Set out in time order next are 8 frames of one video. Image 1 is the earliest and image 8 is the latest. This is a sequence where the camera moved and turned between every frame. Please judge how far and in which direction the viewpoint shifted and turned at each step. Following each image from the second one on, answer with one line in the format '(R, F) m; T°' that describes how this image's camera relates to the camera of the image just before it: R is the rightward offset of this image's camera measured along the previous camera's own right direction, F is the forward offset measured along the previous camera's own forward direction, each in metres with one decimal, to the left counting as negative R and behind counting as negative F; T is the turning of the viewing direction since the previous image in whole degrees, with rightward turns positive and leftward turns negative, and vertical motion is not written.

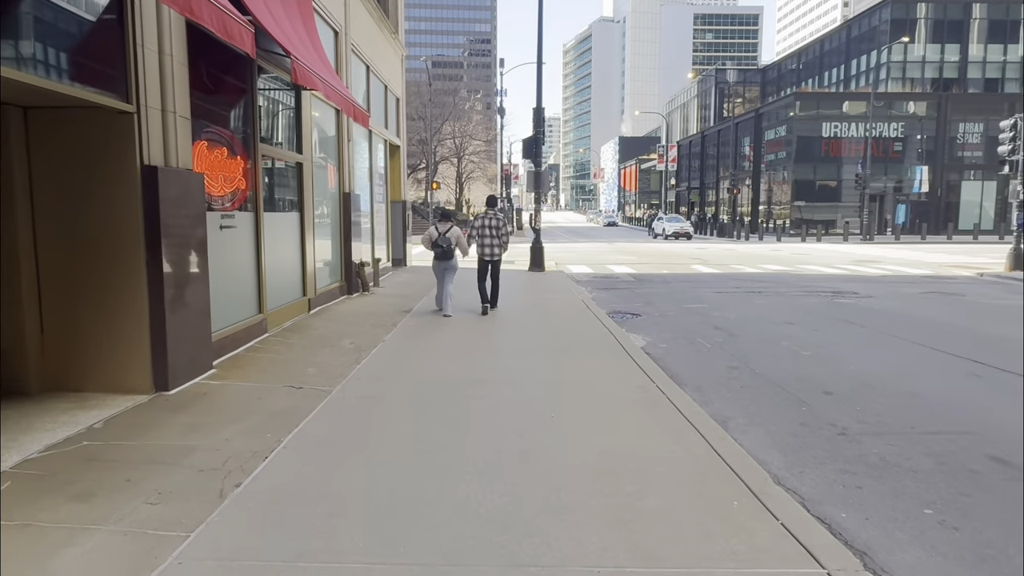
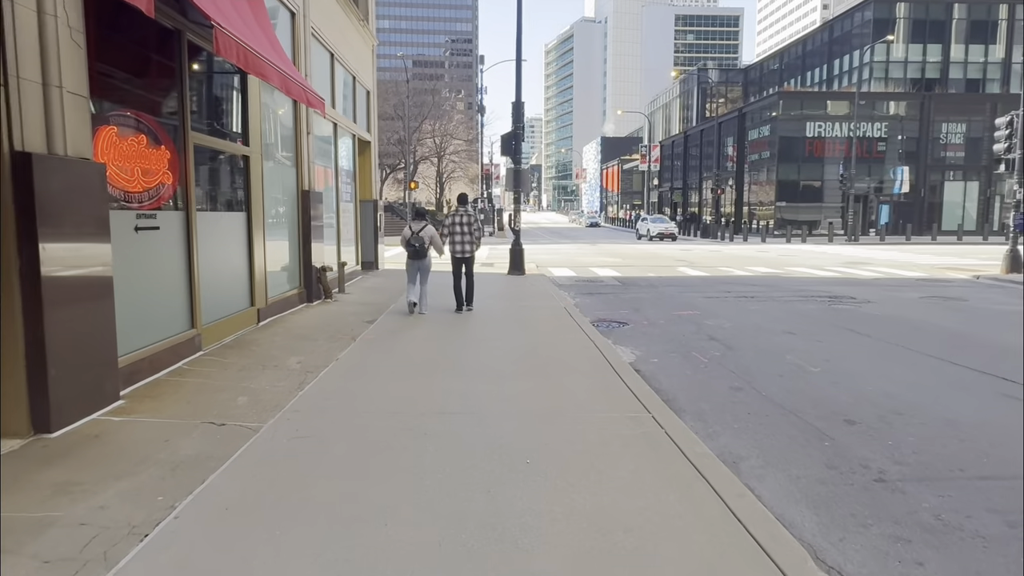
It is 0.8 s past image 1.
(+0.1, +1.0) m; +1°
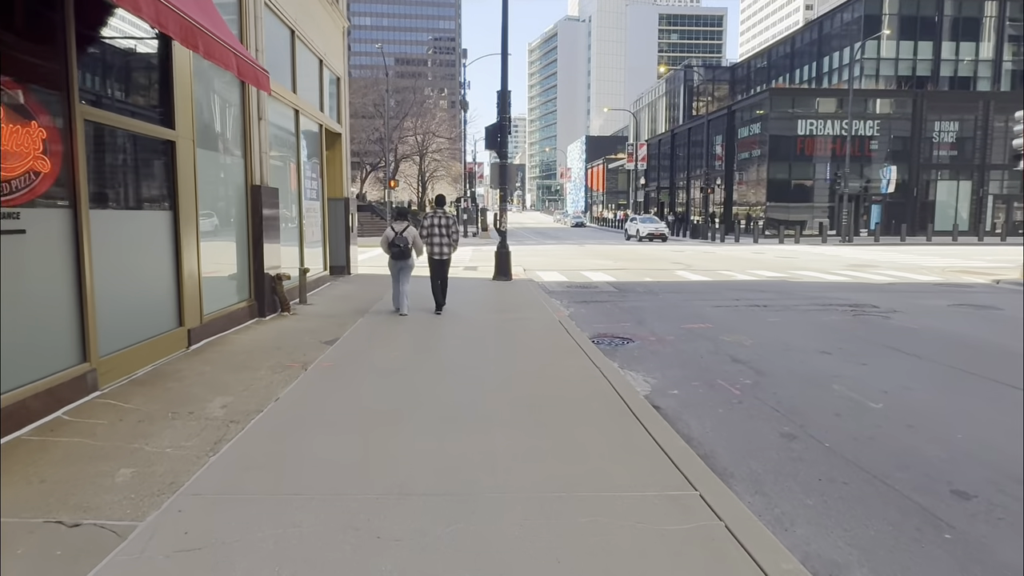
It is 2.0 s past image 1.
(0.0, +1.6) m; +1°
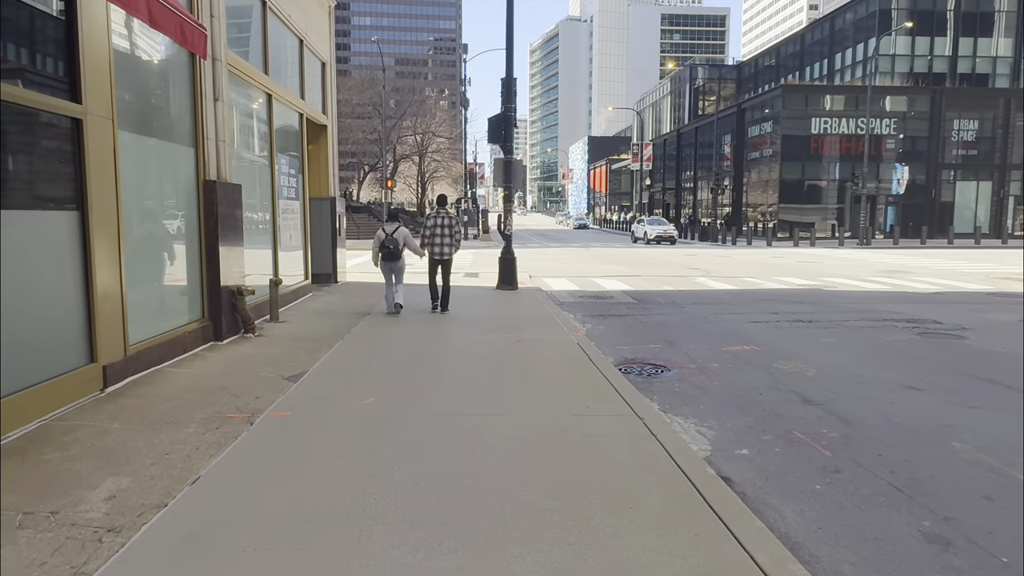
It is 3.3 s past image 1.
(-0.1, +1.7) m; 0°
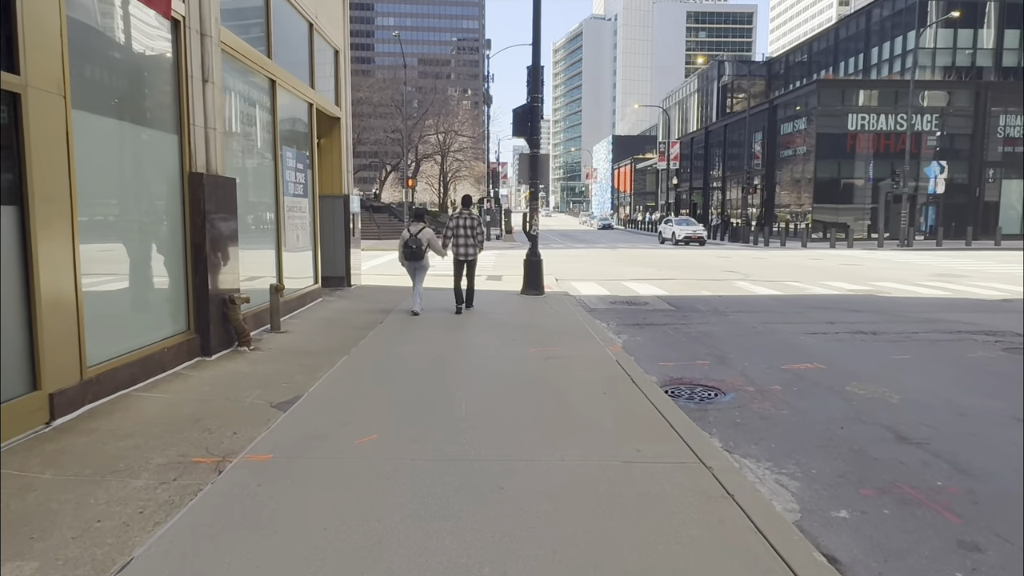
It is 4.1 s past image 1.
(-0.1, +1.1) m; -2°
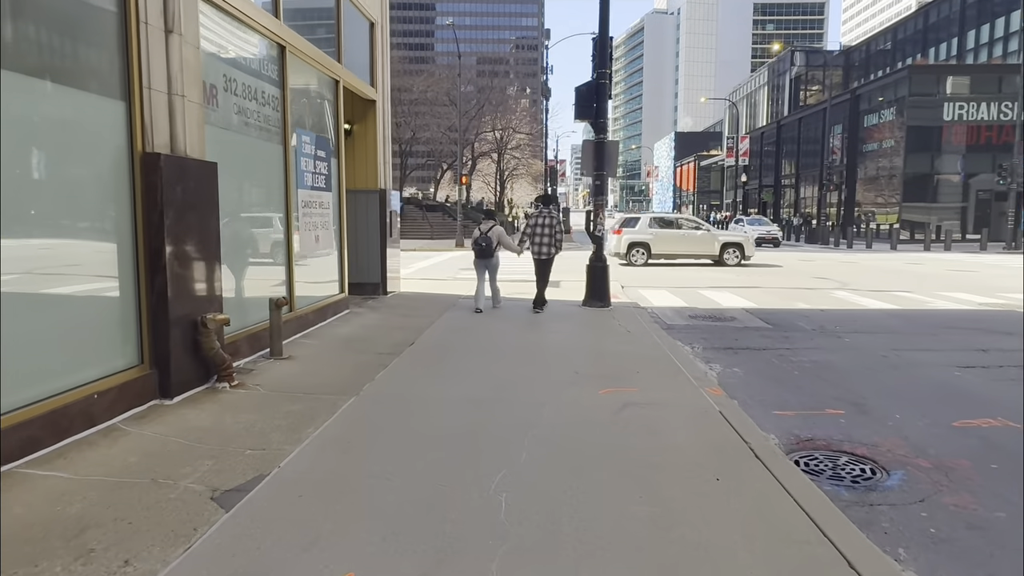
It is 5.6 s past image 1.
(-0.1, +2.0) m; -5°
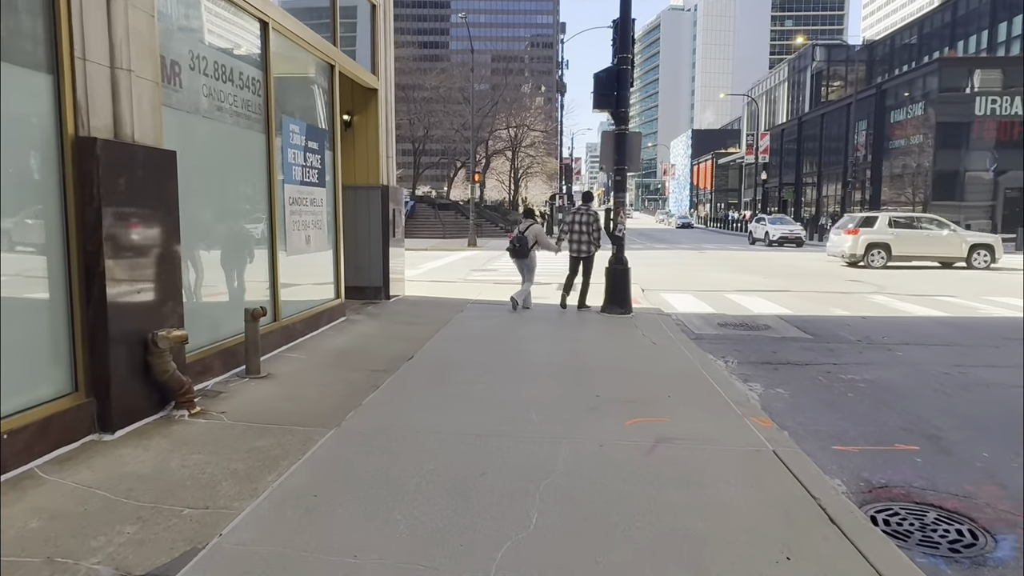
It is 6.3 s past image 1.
(0.0, +0.9) m; -1°
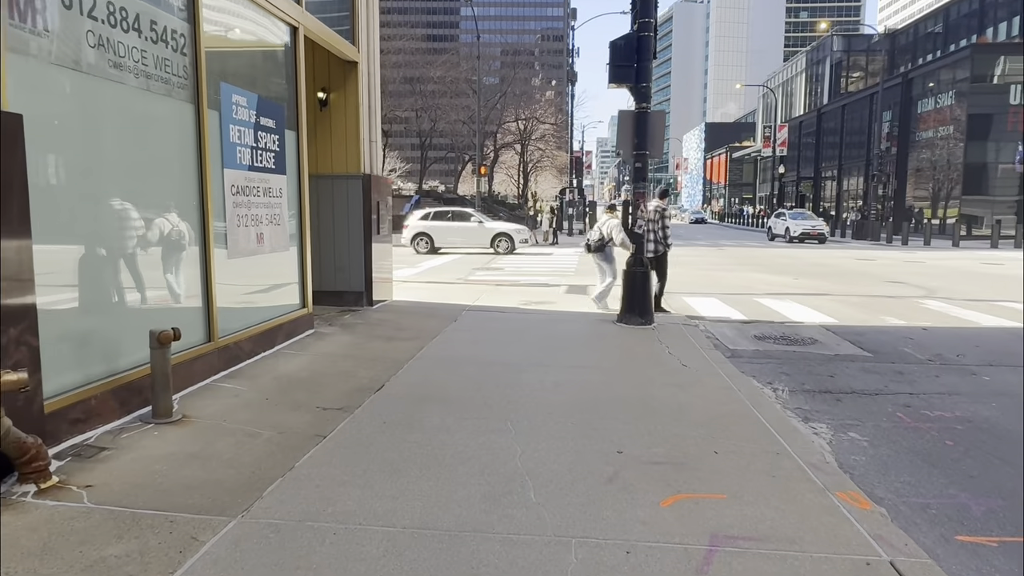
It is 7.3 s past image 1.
(+0.1, +1.5) m; -1°
